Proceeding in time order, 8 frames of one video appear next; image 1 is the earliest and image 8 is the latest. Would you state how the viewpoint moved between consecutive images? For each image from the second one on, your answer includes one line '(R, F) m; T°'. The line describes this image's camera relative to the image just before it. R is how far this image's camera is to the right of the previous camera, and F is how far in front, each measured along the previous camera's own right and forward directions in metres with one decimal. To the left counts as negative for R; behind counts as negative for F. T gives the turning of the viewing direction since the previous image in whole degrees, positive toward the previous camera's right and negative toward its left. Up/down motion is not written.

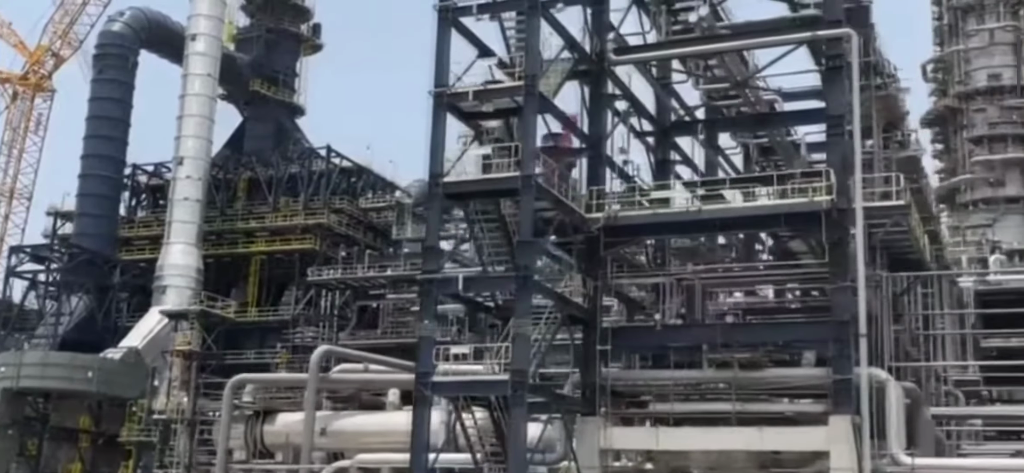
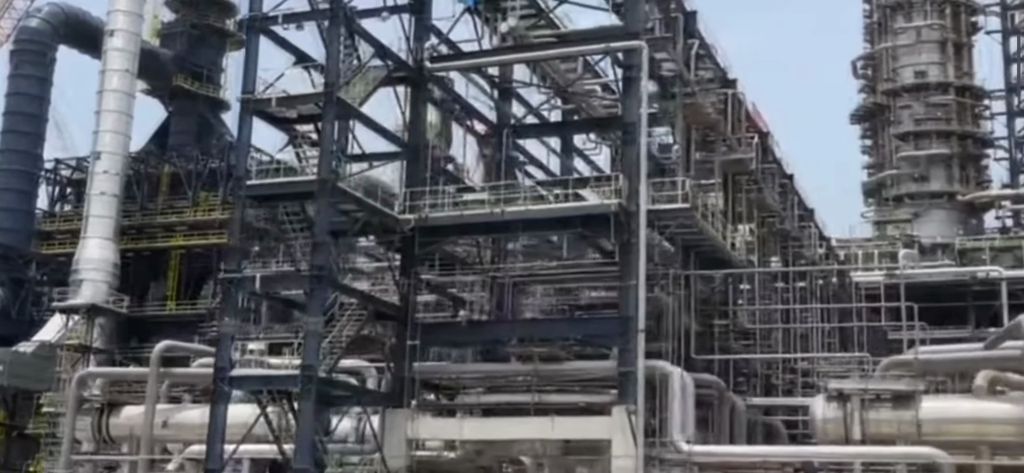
(+3.8, -1.4) m; +1°
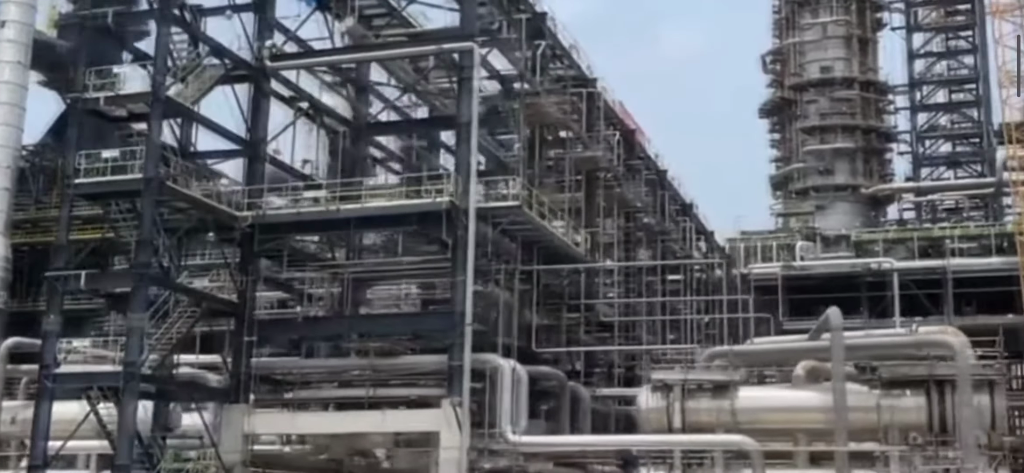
(+2.5, -0.6) m; +3°
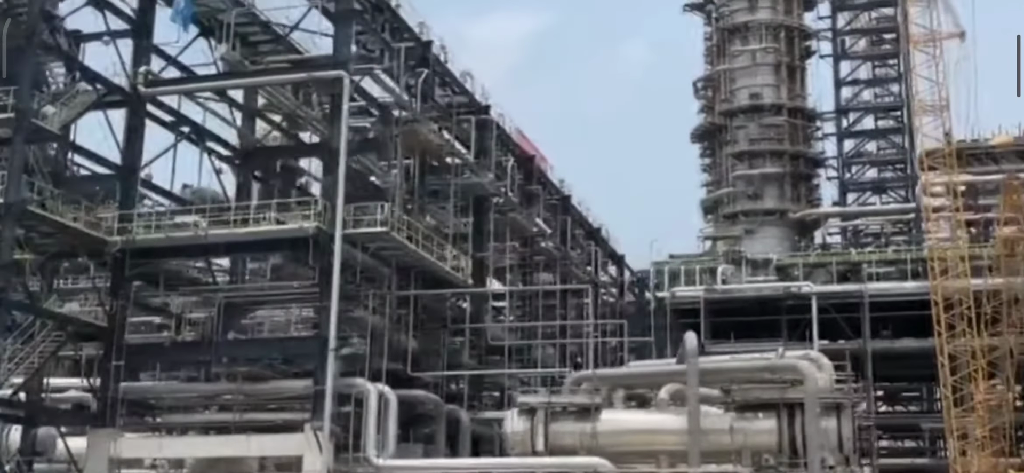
(+2.1, -0.5) m; +2°
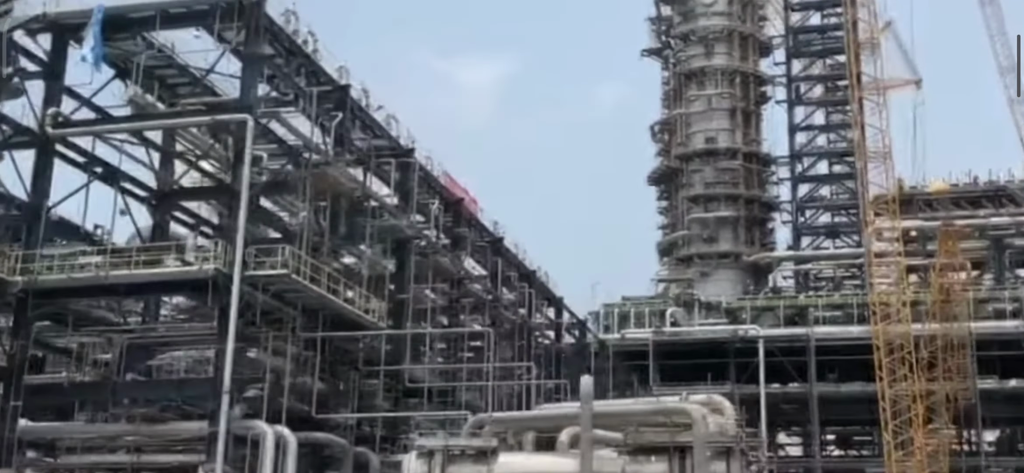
(+1.8, -0.4) m; +1°
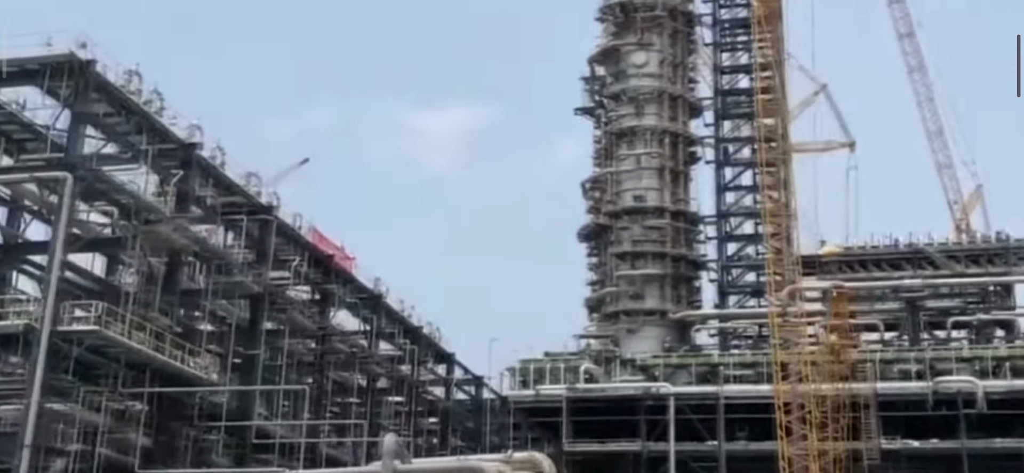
(+3.8, -0.8) m; +2°
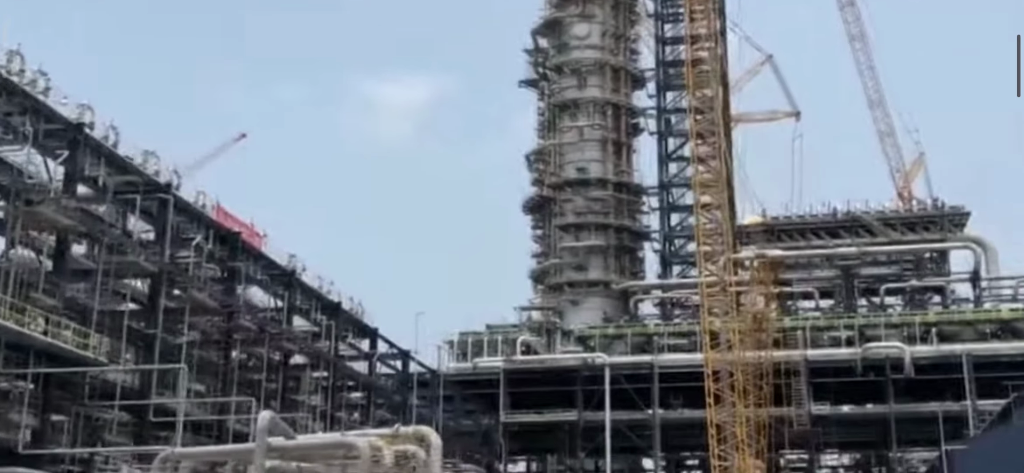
(+2.3, -0.4) m; +2°
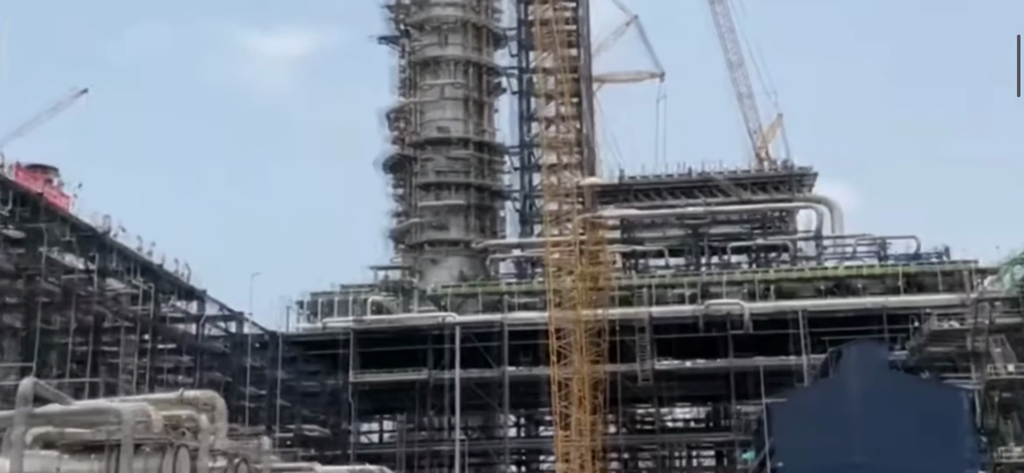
(+2.8, -0.2) m; +6°
